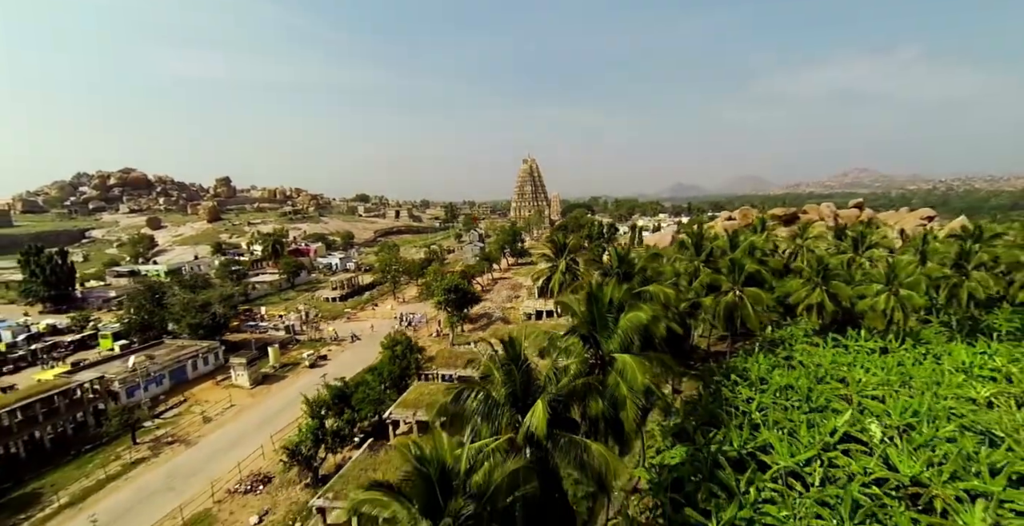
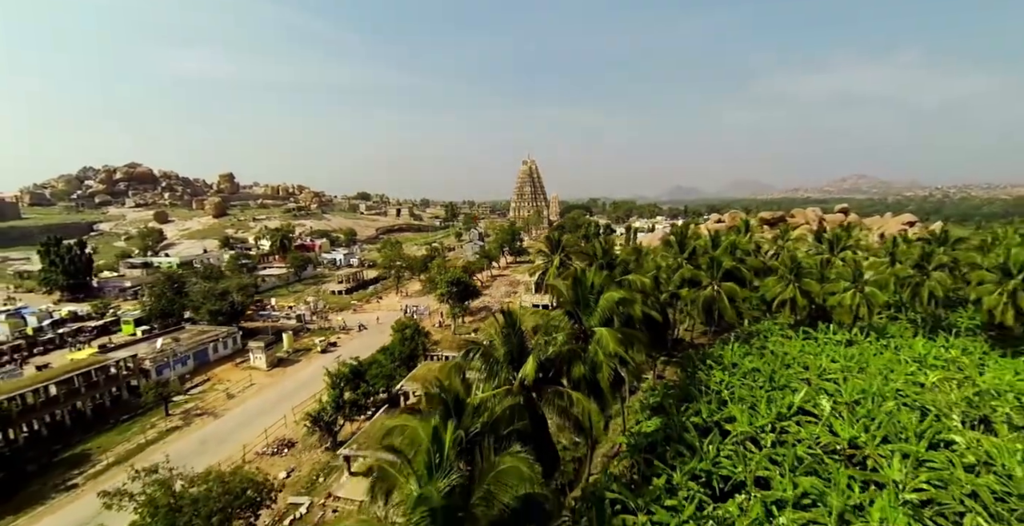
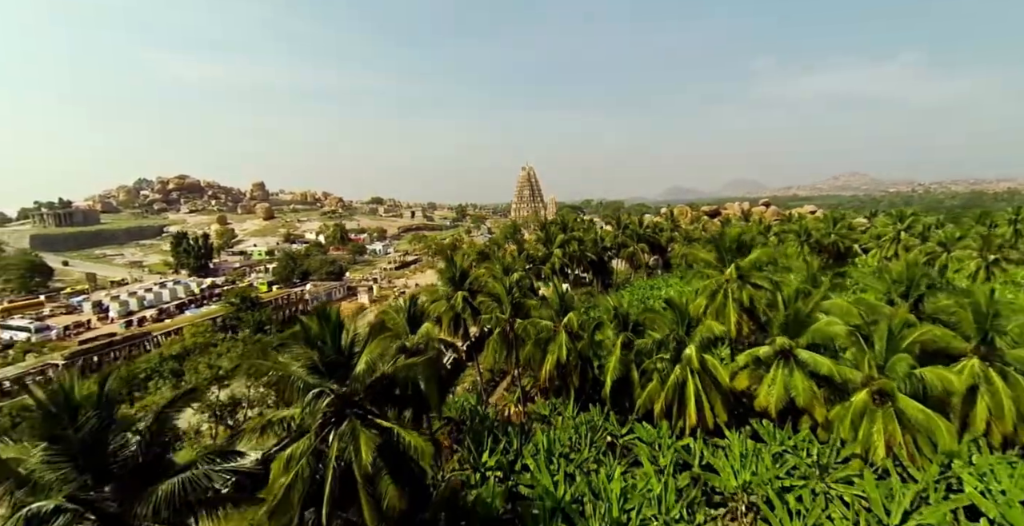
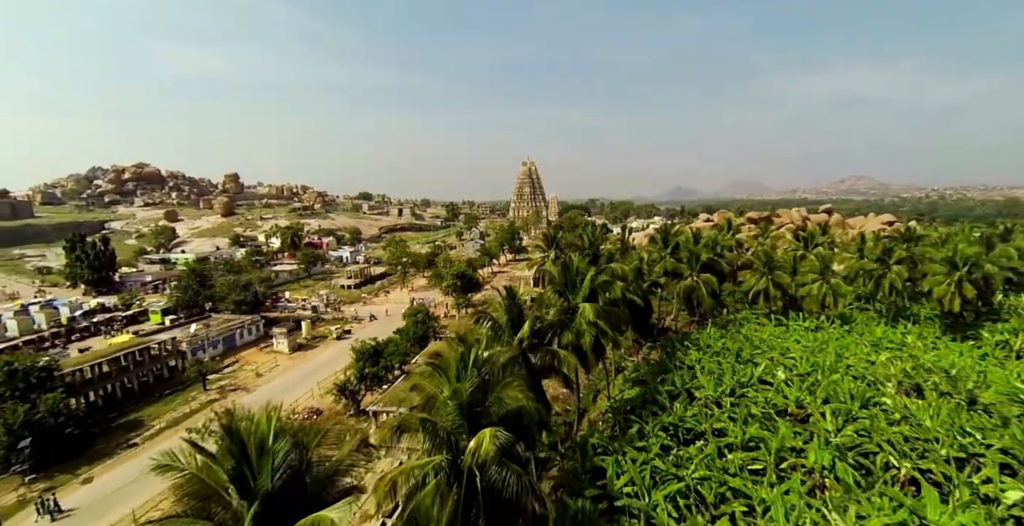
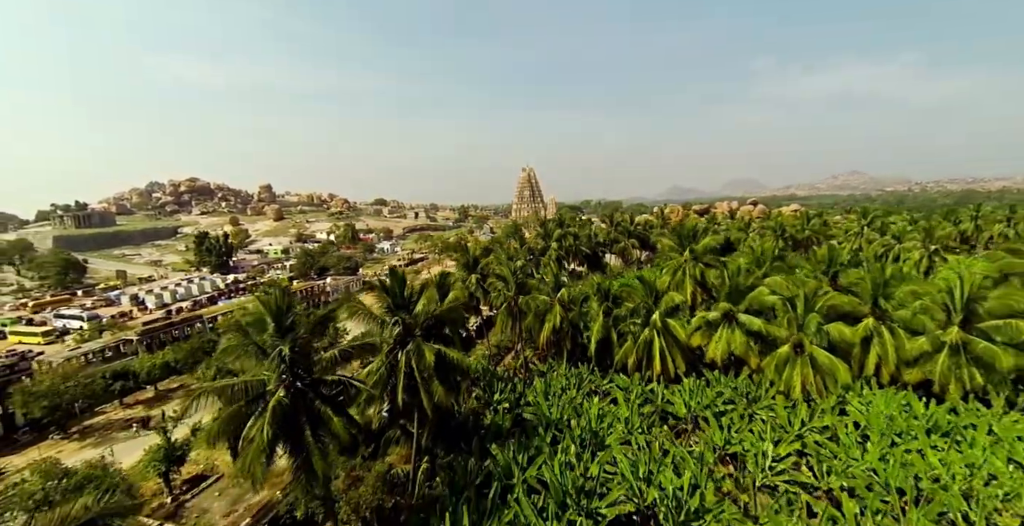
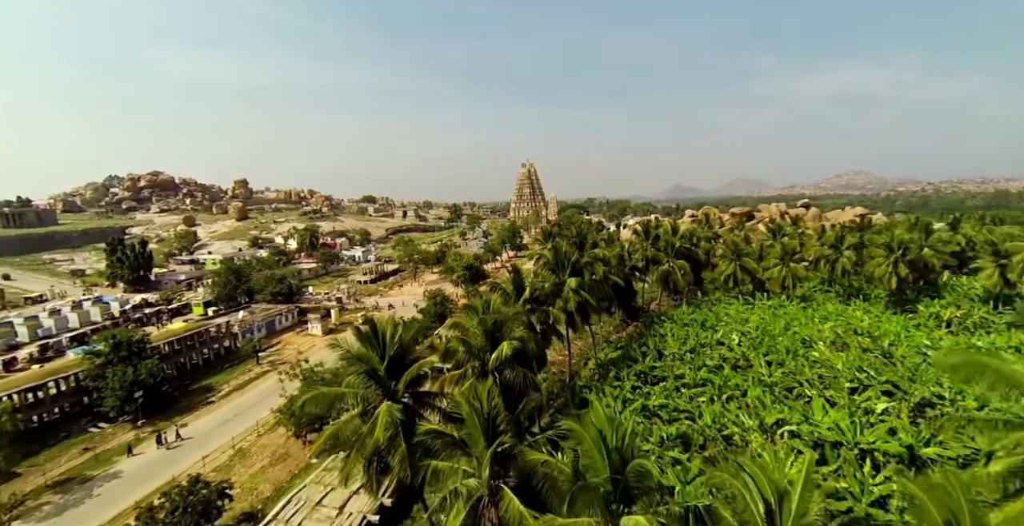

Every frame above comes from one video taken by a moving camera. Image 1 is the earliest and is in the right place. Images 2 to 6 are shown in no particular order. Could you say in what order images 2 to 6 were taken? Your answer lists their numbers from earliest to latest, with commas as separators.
2, 4, 6, 3, 5
